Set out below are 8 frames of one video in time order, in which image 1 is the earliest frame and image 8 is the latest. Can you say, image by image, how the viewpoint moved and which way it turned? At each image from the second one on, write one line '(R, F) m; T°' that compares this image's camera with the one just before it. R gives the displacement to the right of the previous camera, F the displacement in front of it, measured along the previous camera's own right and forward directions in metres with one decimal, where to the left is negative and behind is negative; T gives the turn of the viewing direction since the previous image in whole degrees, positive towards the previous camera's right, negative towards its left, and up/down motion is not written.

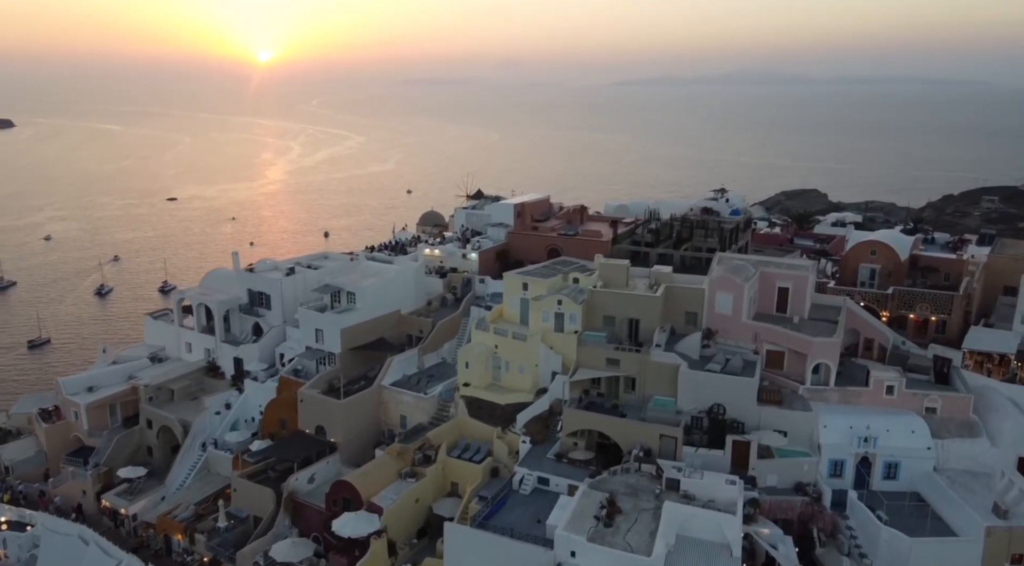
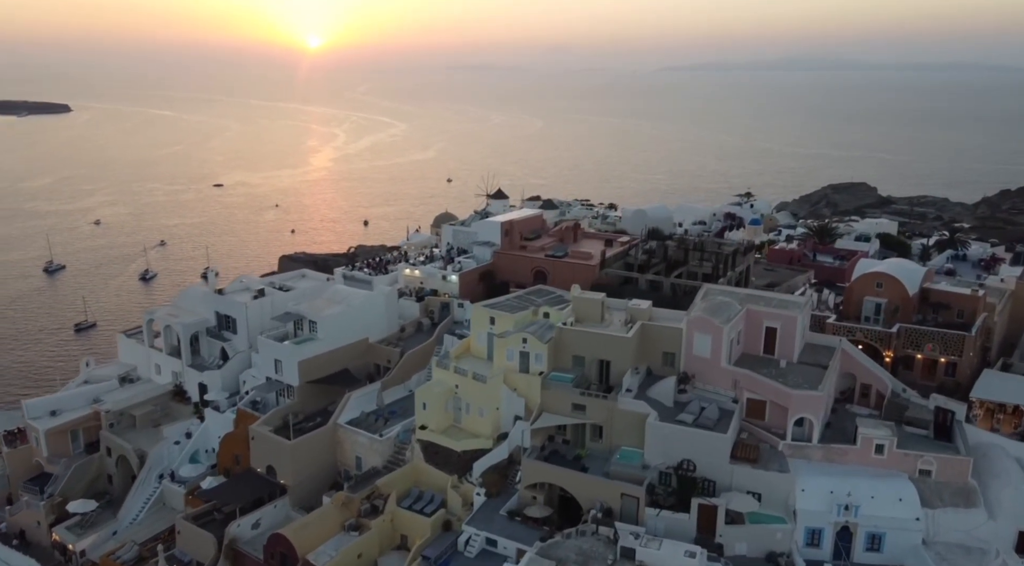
(+2.0, +1.4) m; -3°
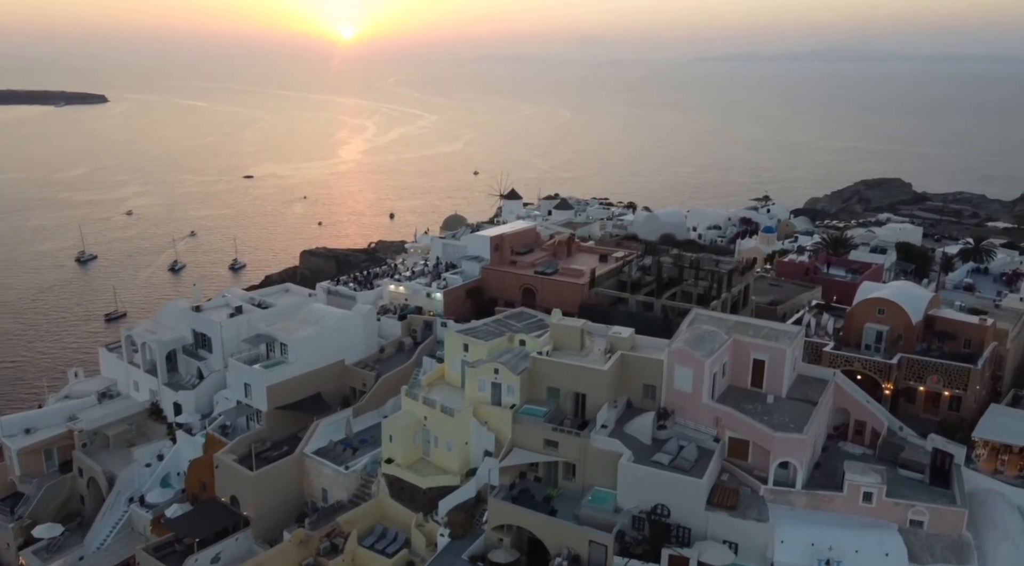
(+1.4, +0.9) m; -2°
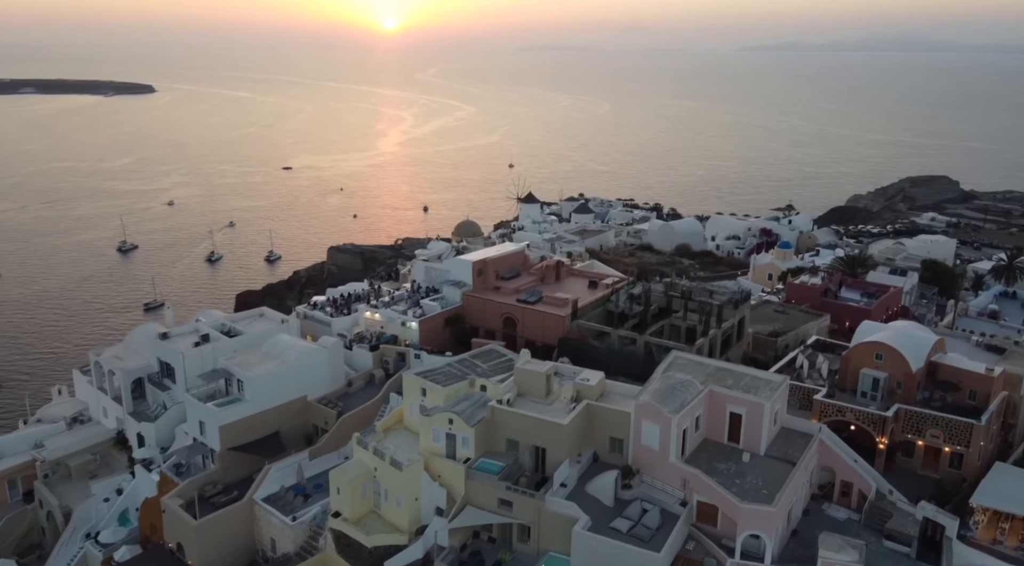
(+1.8, +1.2) m; -3°
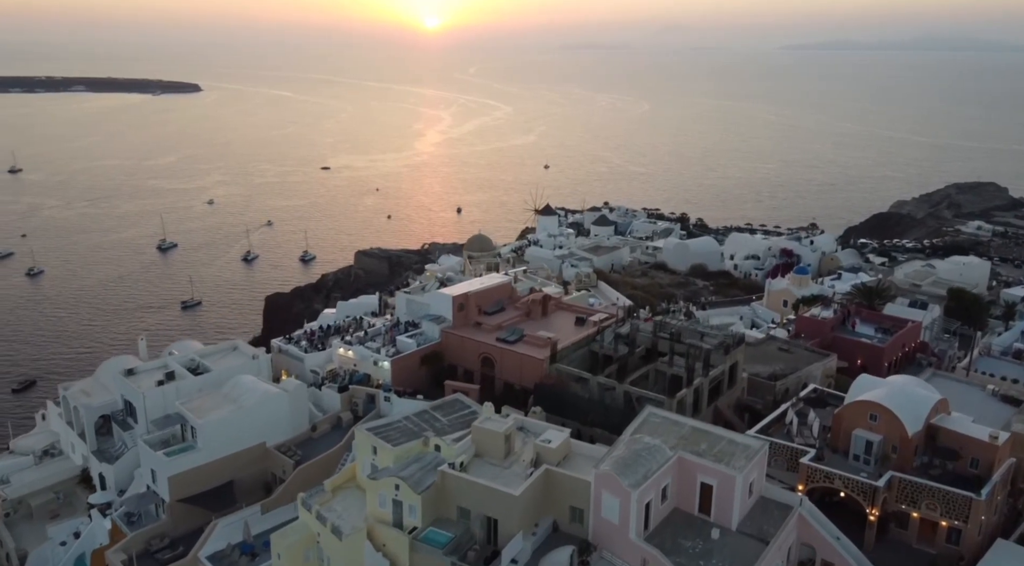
(+1.8, +1.2) m; -3°
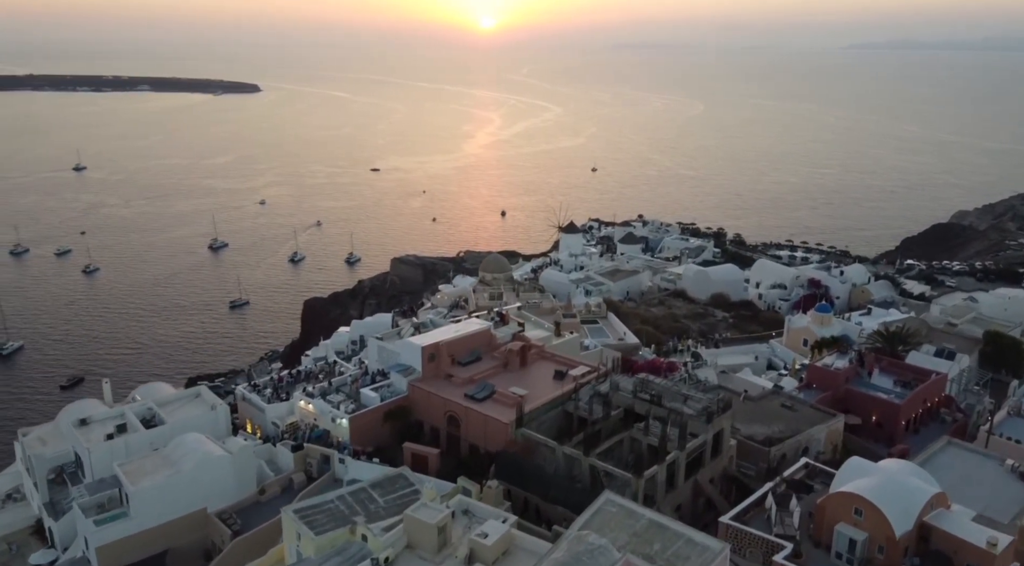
(+2.3, +1.6) m; -4°
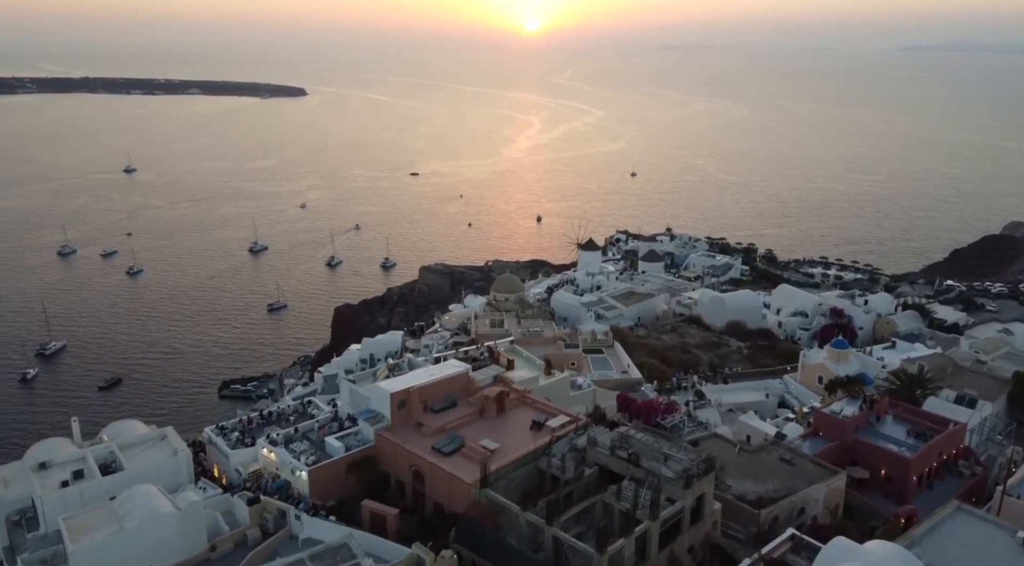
(+1.9, +1.3) m; -3°
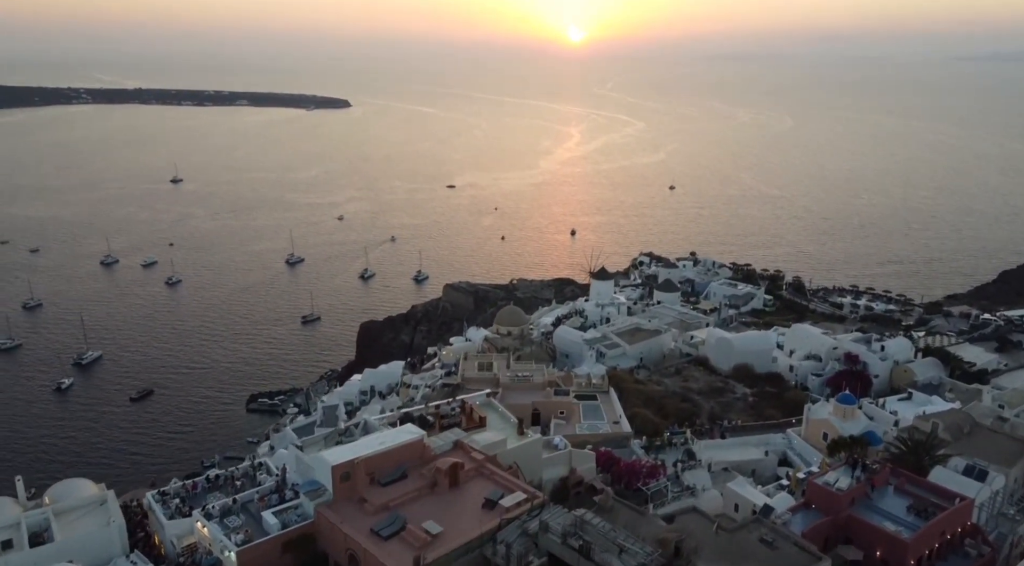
(+2.3, +1.6) m; -3°
